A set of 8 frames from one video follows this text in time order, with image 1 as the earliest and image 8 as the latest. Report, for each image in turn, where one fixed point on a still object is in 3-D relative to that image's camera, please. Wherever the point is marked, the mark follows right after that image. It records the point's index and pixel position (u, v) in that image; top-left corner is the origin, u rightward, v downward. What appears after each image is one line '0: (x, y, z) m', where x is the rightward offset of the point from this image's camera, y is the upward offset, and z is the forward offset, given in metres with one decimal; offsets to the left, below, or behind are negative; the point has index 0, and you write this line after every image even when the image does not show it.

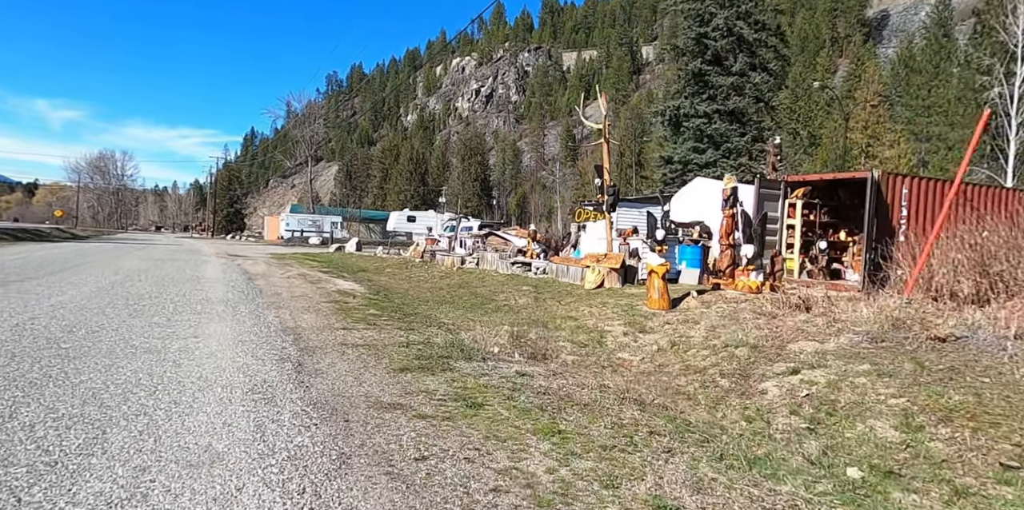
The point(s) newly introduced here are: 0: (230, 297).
0: (-4.2, -0.6, +9.2) m
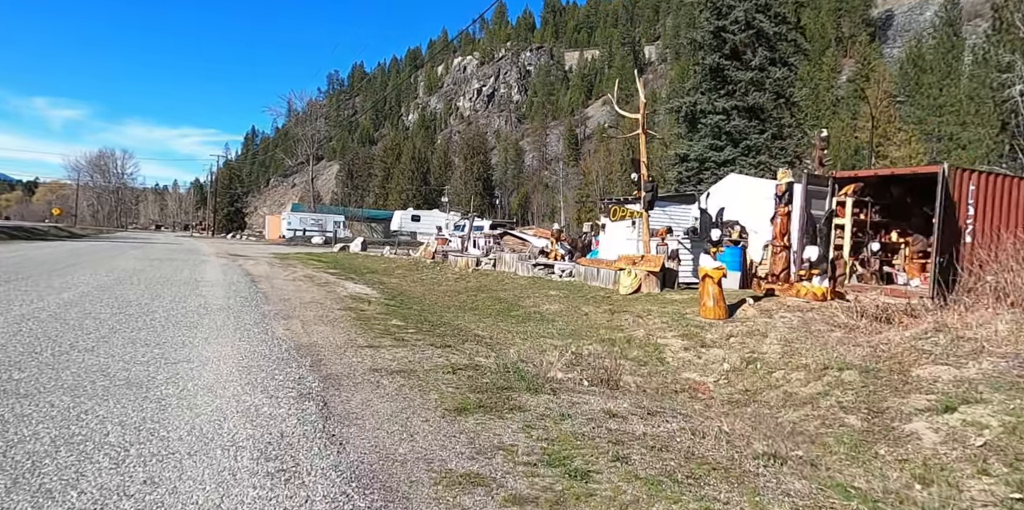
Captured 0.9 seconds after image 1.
0: (-3.7, -0.6, +8.1) m
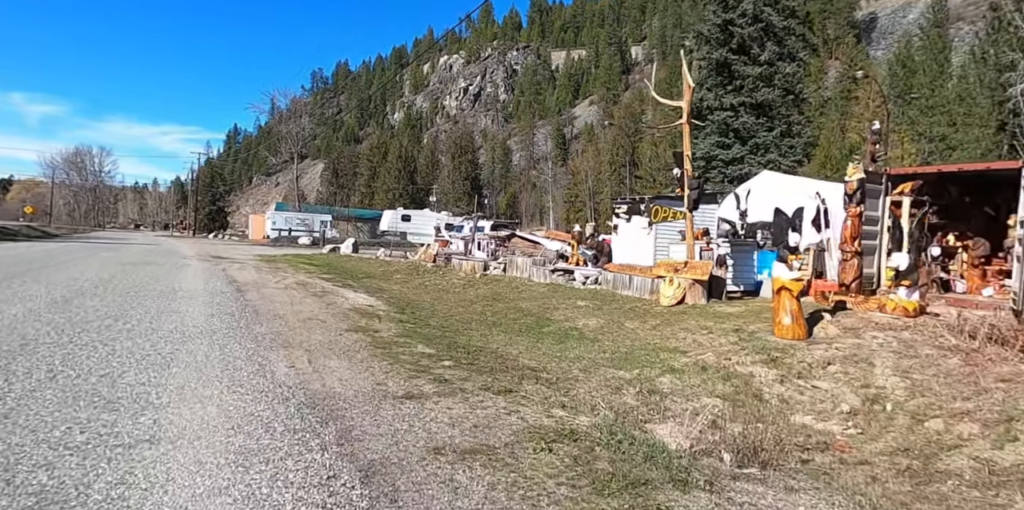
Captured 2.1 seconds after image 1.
0: (-3.1, -0.7, +6.5) m
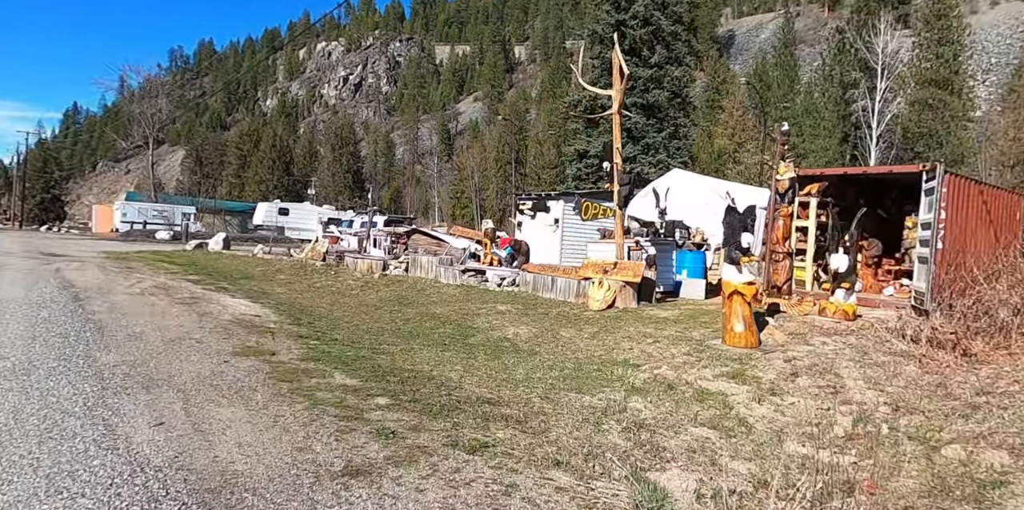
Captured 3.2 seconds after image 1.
0: (-3.6, -0.8, +4.6) m
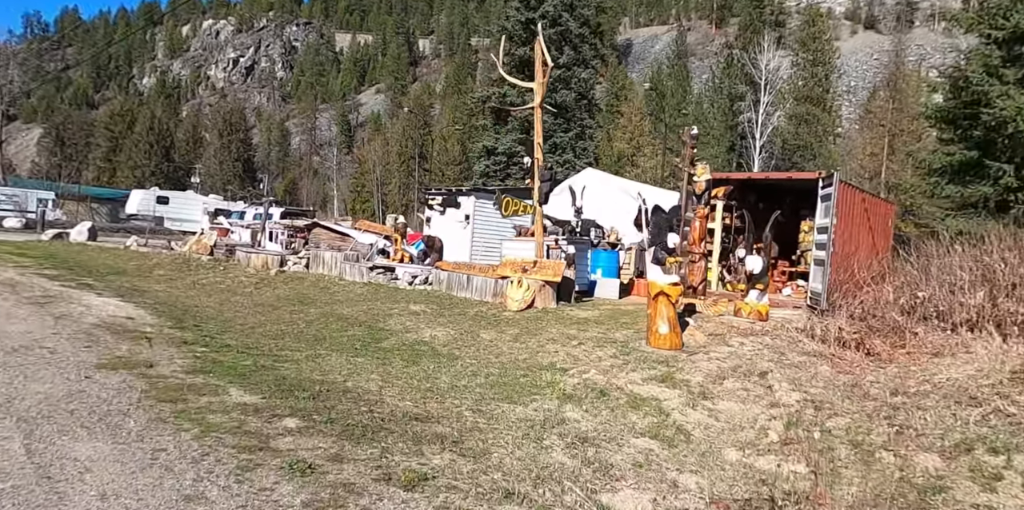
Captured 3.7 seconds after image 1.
0: (-4.0, -0.7, +3.6) m
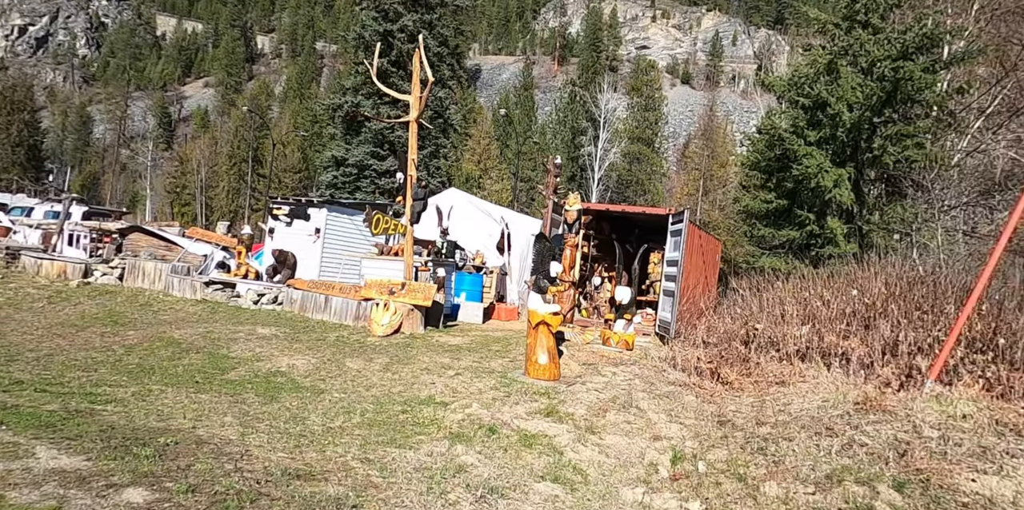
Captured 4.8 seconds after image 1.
0: (-4.3, -0.6, +2.0) m
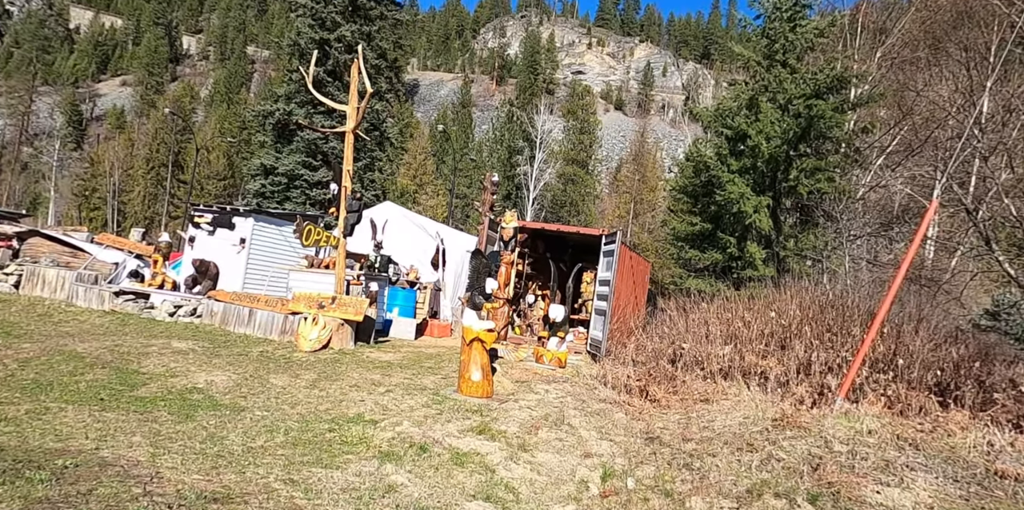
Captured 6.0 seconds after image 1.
0: (-4.5, -0.6, +1.5) m
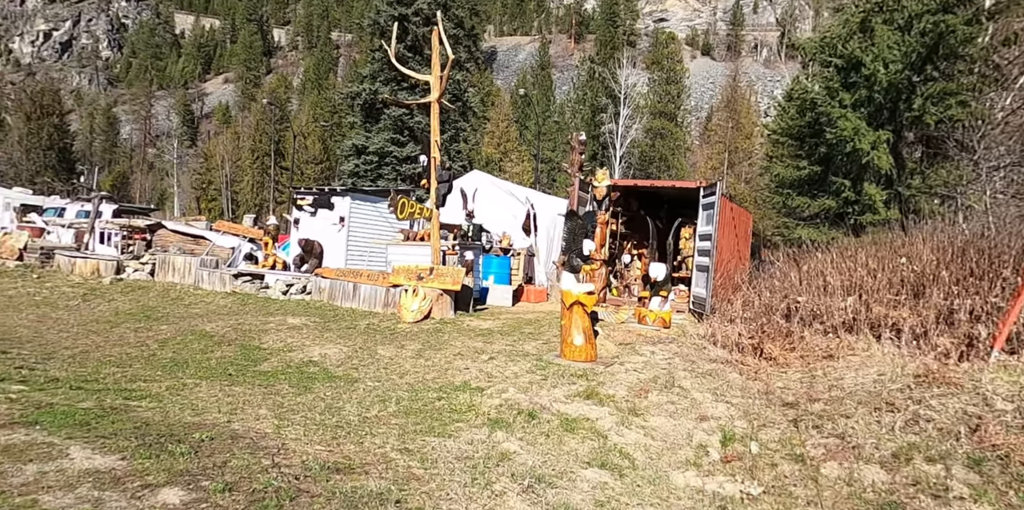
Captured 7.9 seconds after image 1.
0: (-4.1, -0.7, +2.0) m
